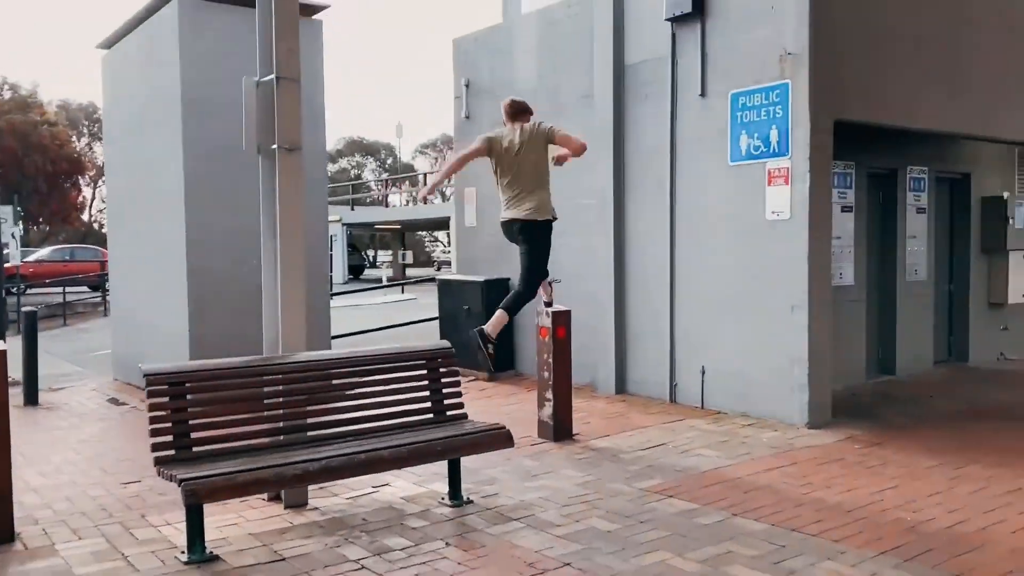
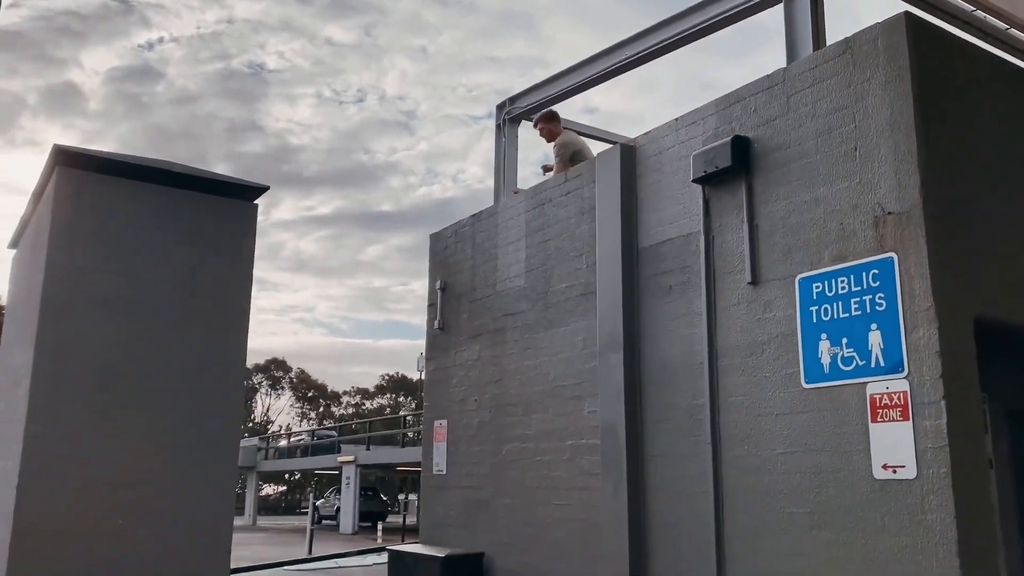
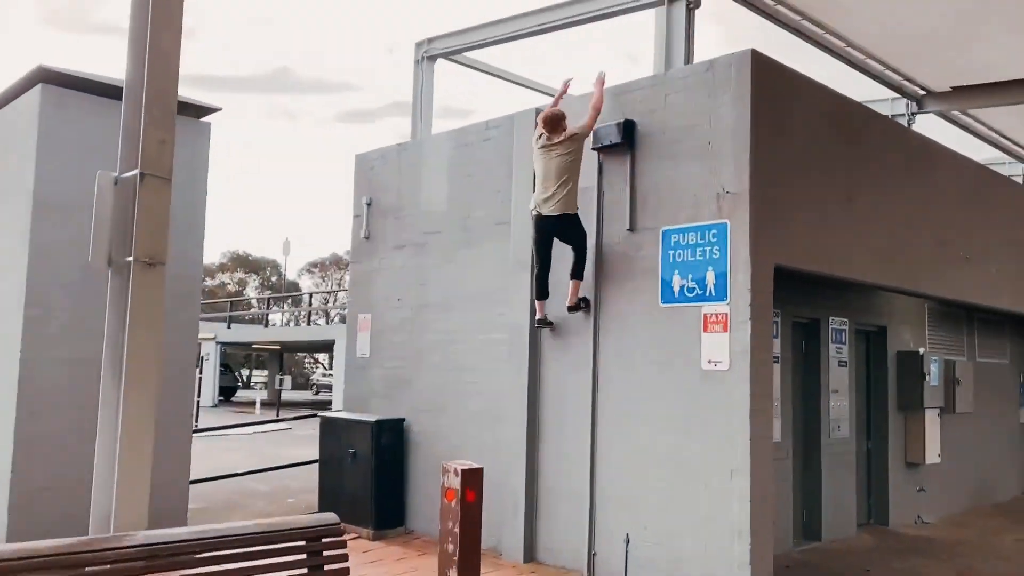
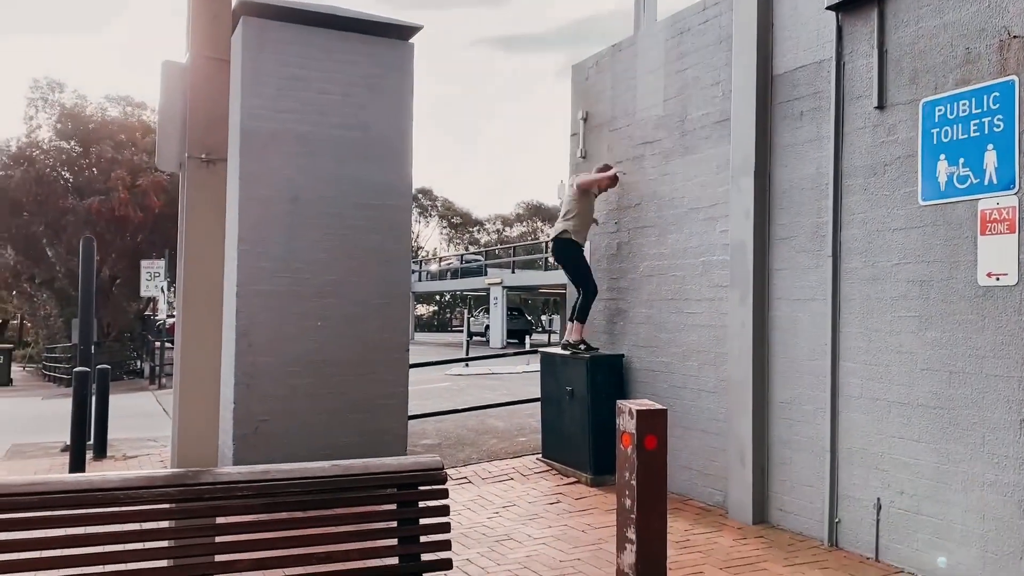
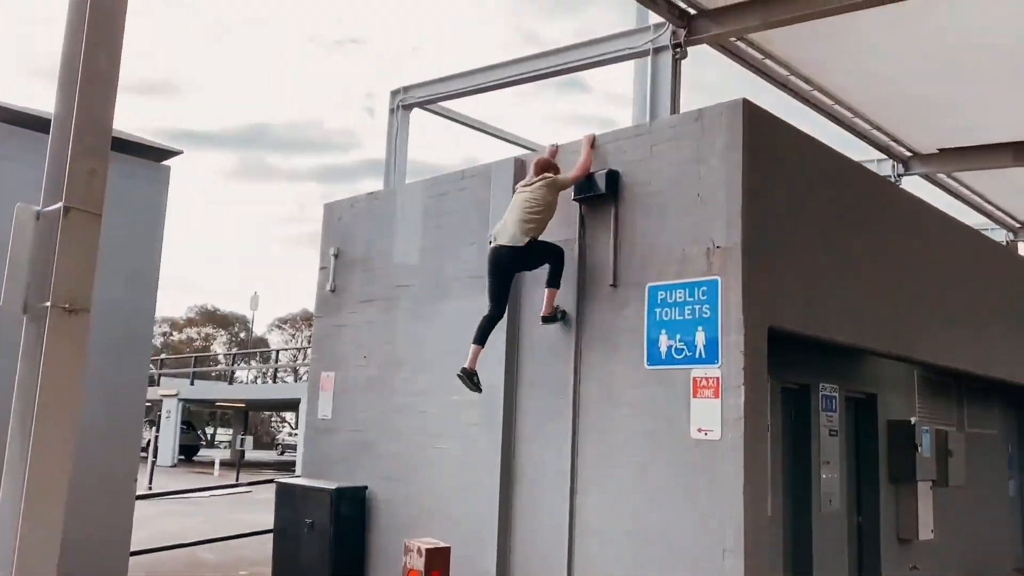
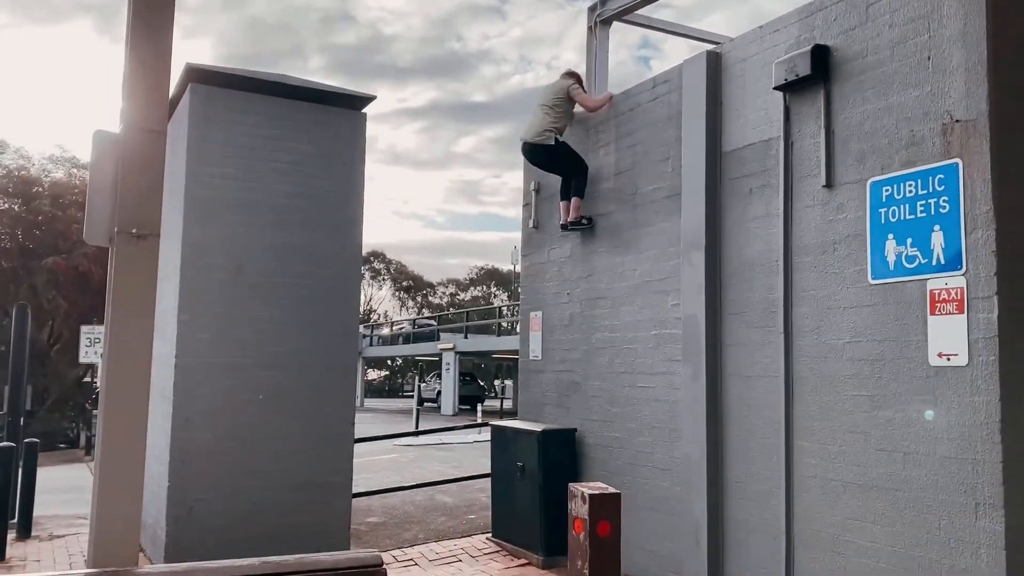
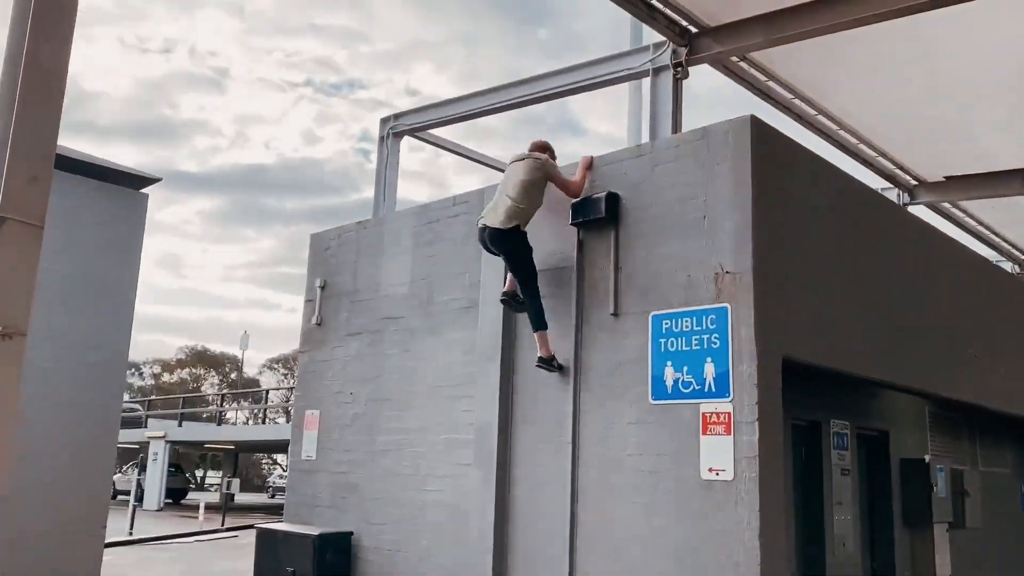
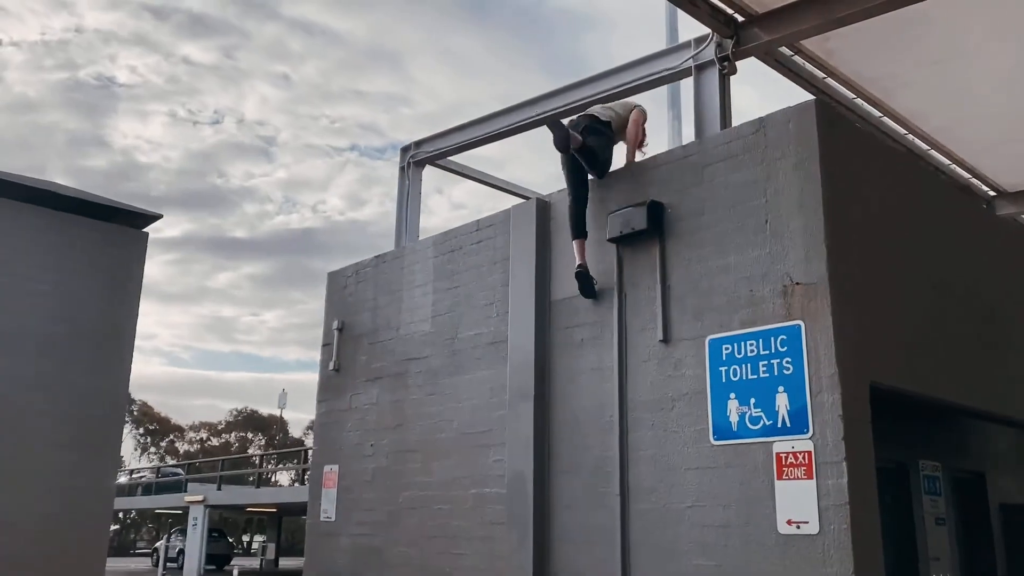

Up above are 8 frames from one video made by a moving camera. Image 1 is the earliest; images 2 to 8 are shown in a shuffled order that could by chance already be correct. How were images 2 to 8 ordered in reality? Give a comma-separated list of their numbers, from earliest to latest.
3, 5, 7, 8, 2, 6, 4
